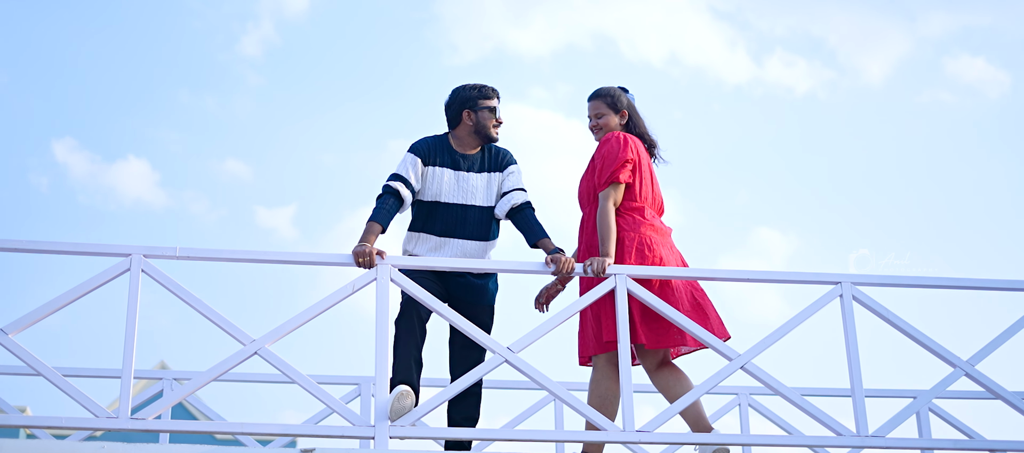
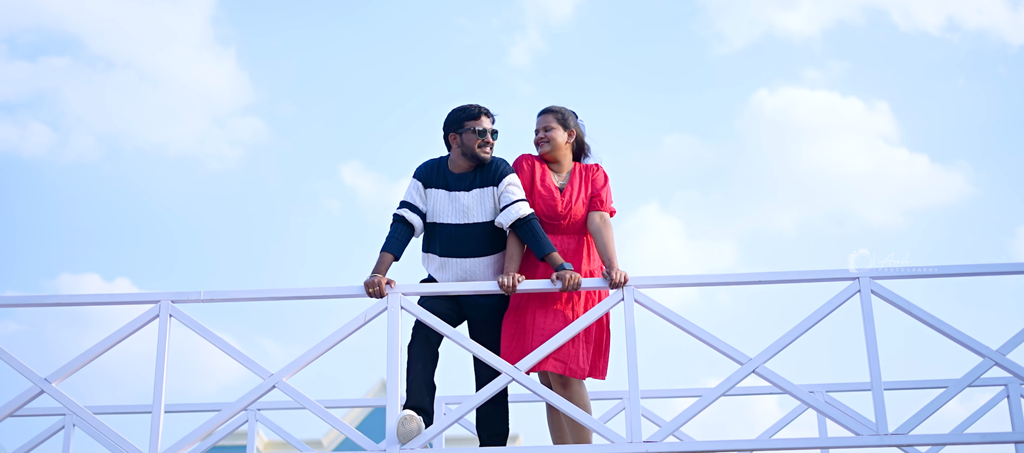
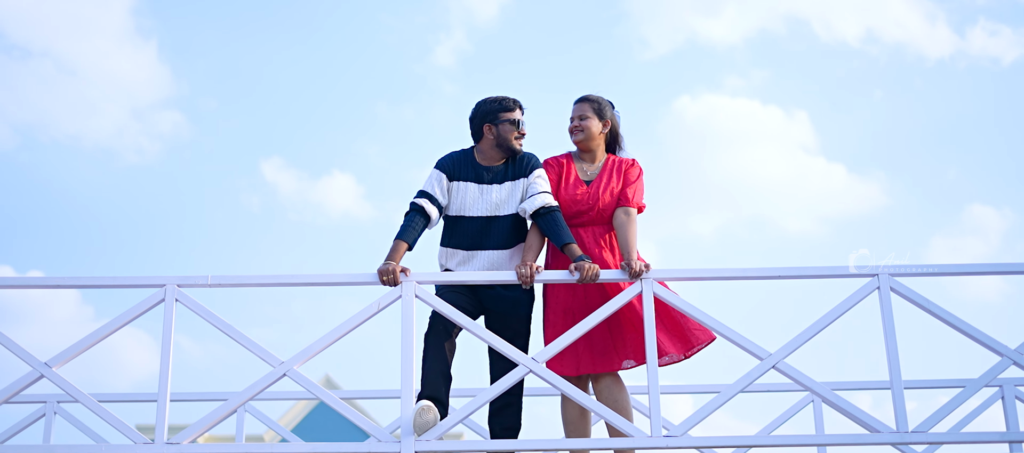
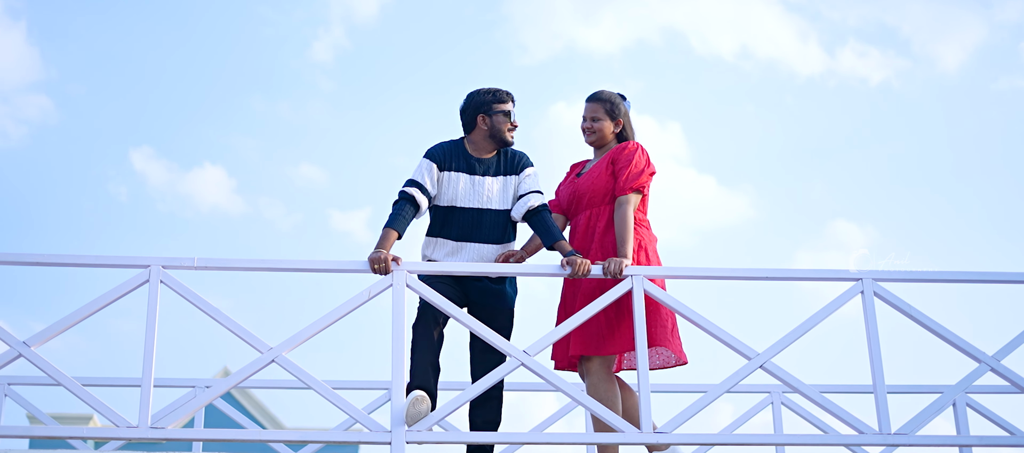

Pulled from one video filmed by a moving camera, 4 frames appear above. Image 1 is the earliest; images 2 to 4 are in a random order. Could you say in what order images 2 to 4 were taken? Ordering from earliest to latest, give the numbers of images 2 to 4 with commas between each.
4, 3, 2
